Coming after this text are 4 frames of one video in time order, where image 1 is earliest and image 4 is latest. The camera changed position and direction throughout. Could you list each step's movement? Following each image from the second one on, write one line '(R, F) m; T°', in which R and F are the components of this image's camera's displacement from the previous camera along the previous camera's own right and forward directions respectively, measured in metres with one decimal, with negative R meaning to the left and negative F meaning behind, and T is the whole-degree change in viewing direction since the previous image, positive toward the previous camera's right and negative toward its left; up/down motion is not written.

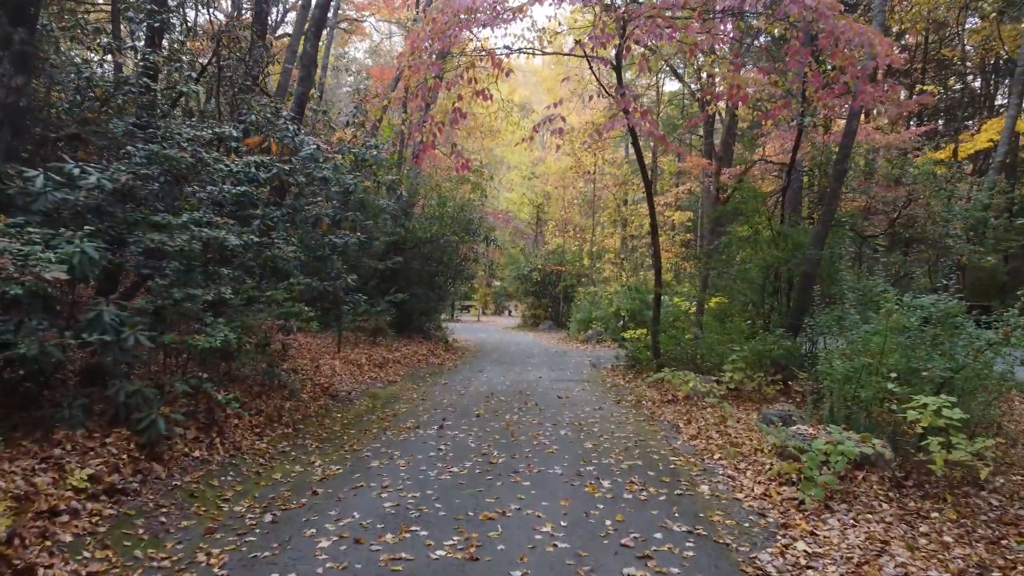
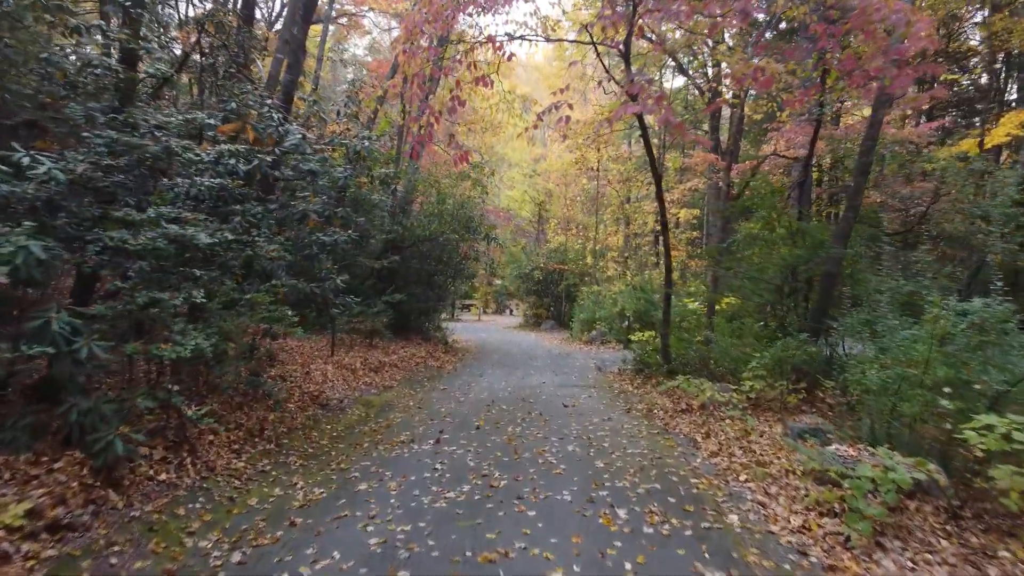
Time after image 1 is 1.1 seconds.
(0.0, +0.6) m; 0°
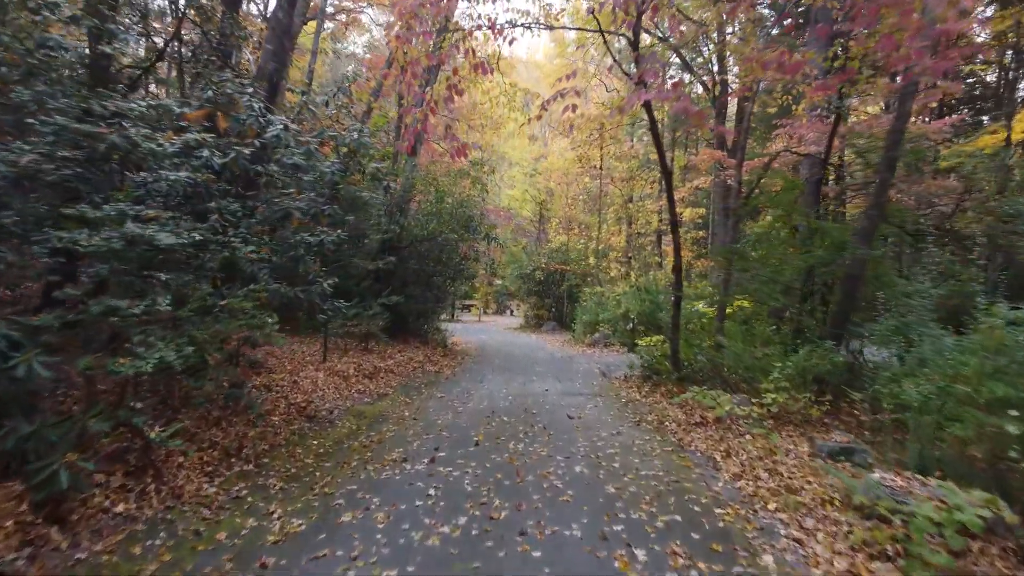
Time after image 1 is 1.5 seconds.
(0.0, +0.5) m; 0°
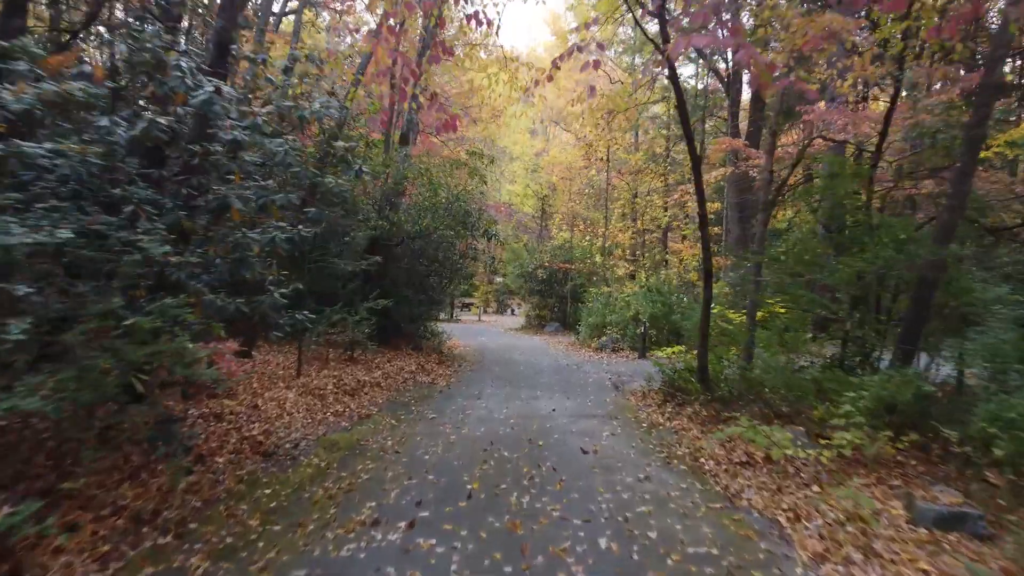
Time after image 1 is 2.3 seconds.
(0.0, +1.4) m; 0°
